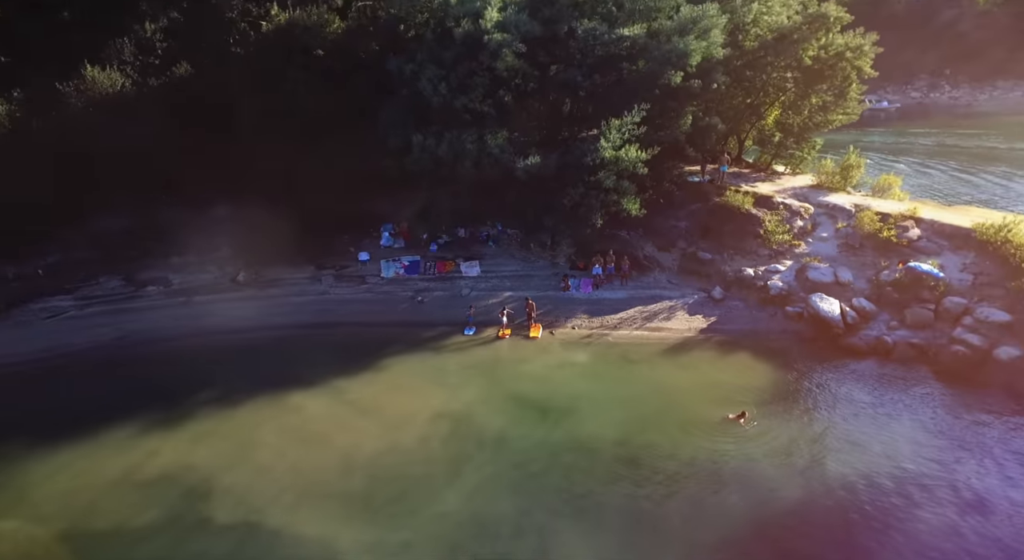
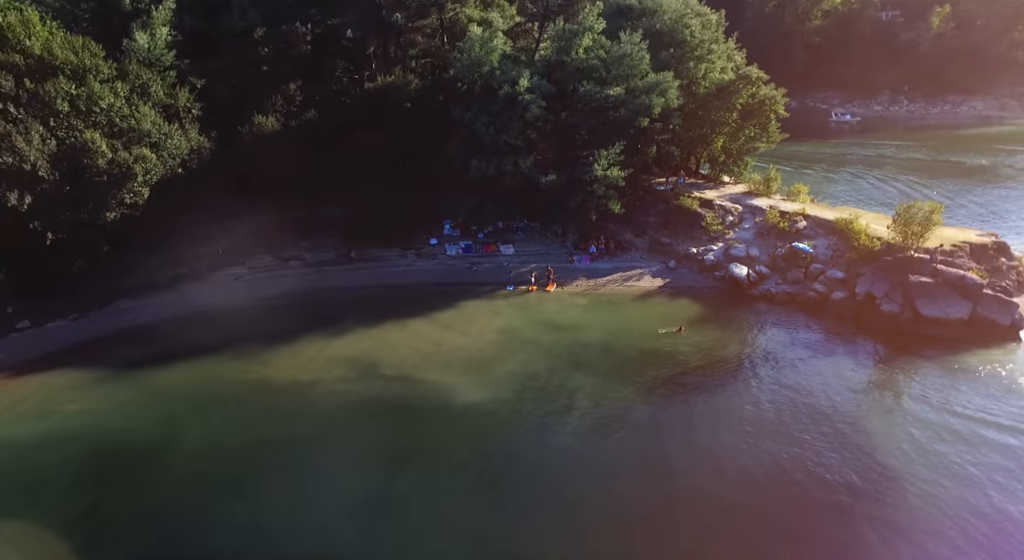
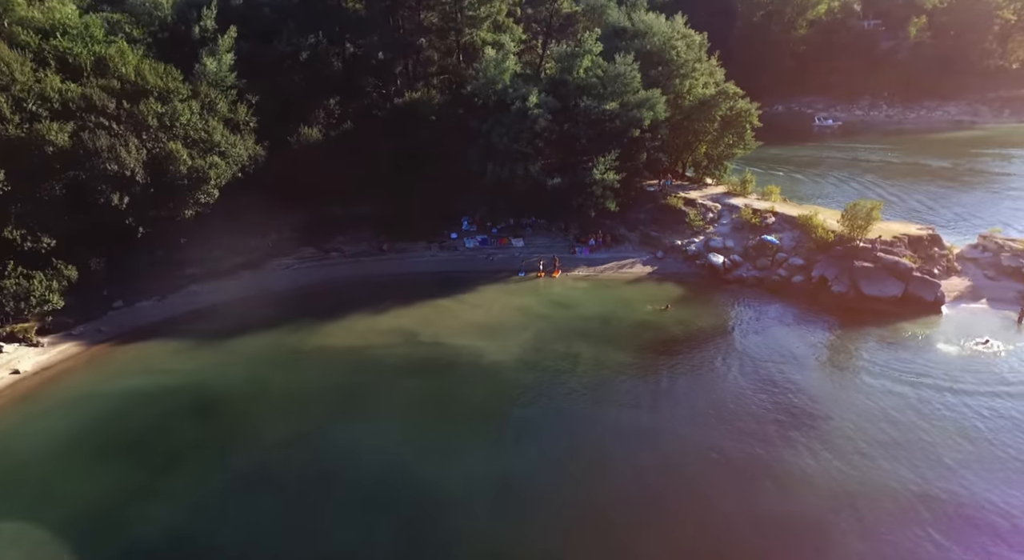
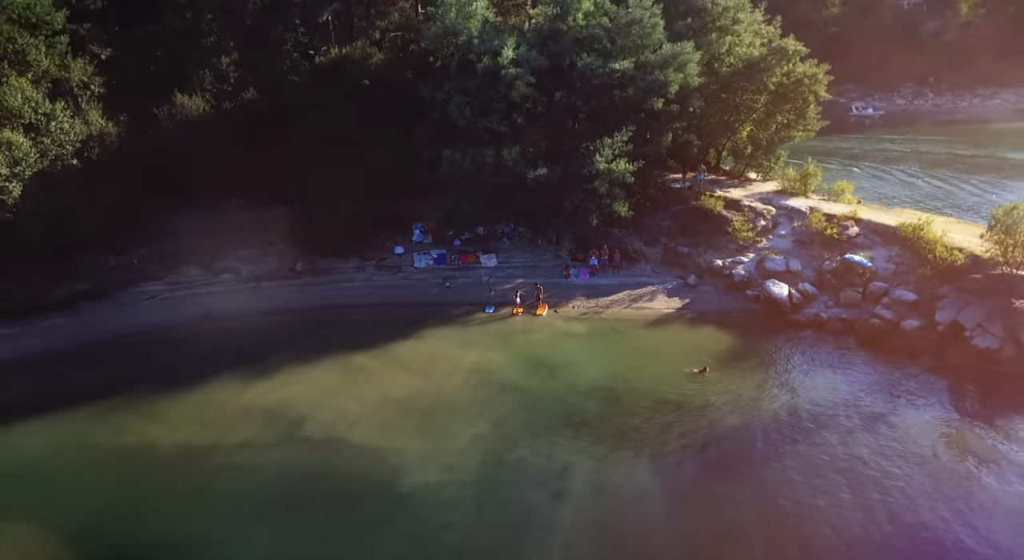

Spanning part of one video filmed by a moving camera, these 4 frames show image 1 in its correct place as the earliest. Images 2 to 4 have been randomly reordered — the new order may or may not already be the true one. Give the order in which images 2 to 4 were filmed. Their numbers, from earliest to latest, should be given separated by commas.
4, 2, 3
